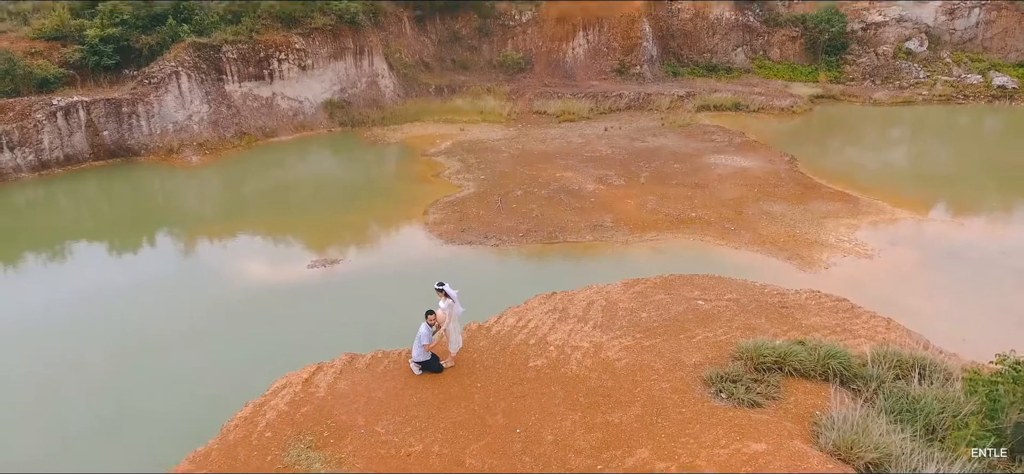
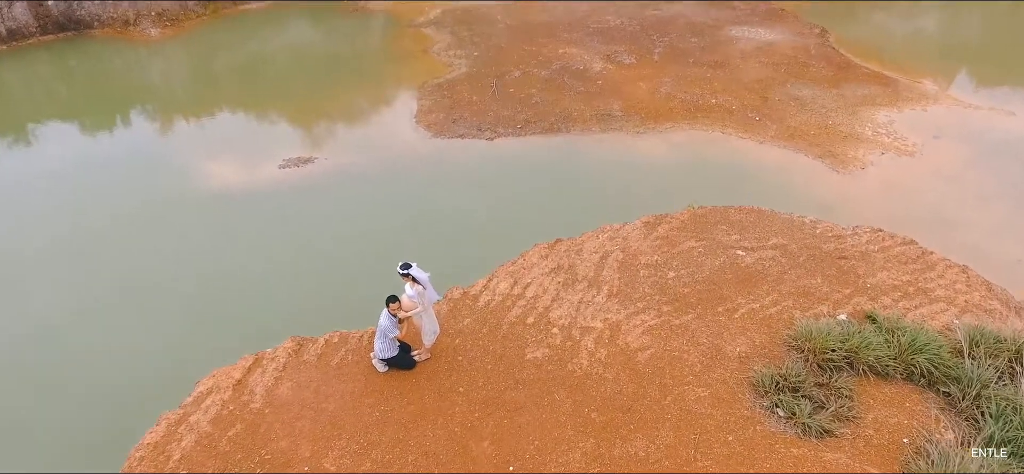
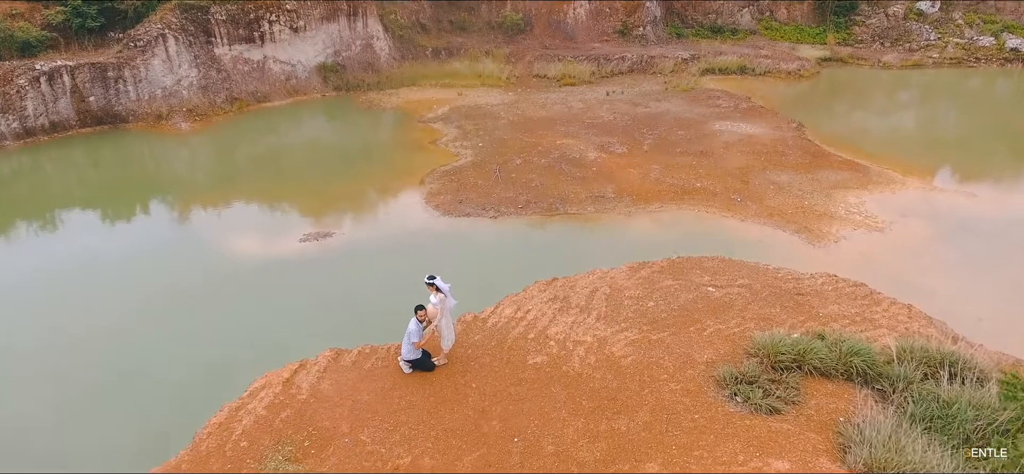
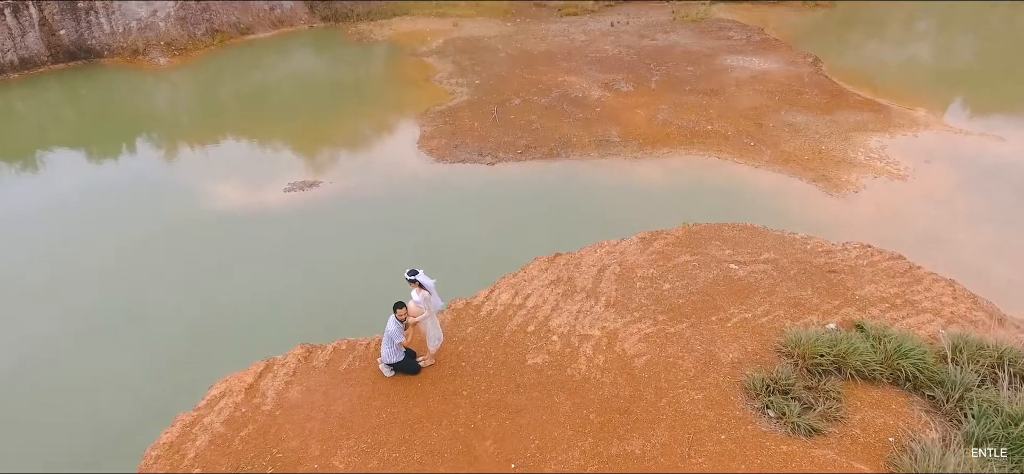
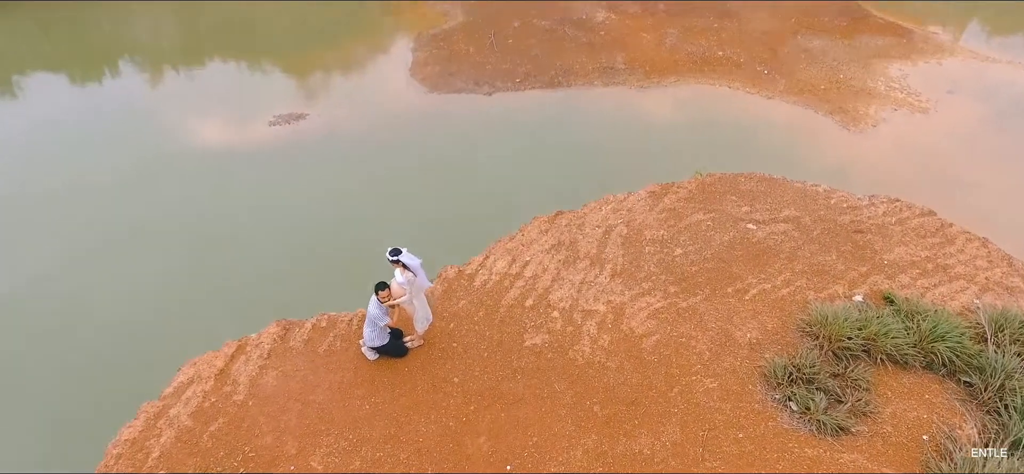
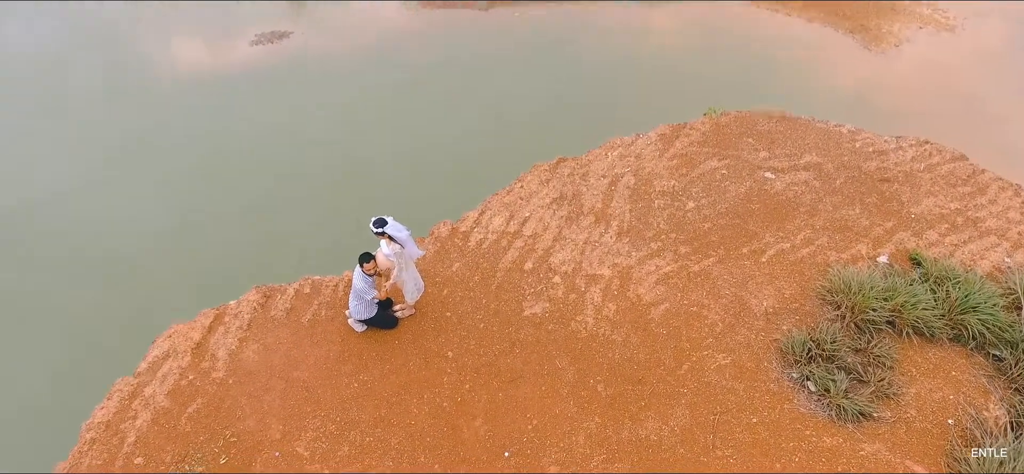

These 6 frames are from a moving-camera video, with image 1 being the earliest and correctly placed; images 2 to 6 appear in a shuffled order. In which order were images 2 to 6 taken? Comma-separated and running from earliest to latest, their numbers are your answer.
3, 4, 2, 5, 6
